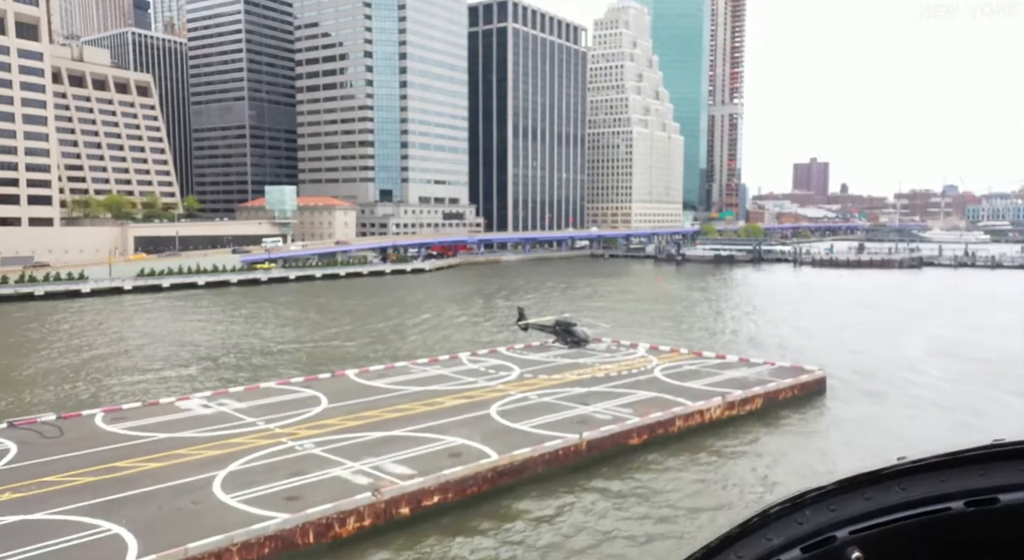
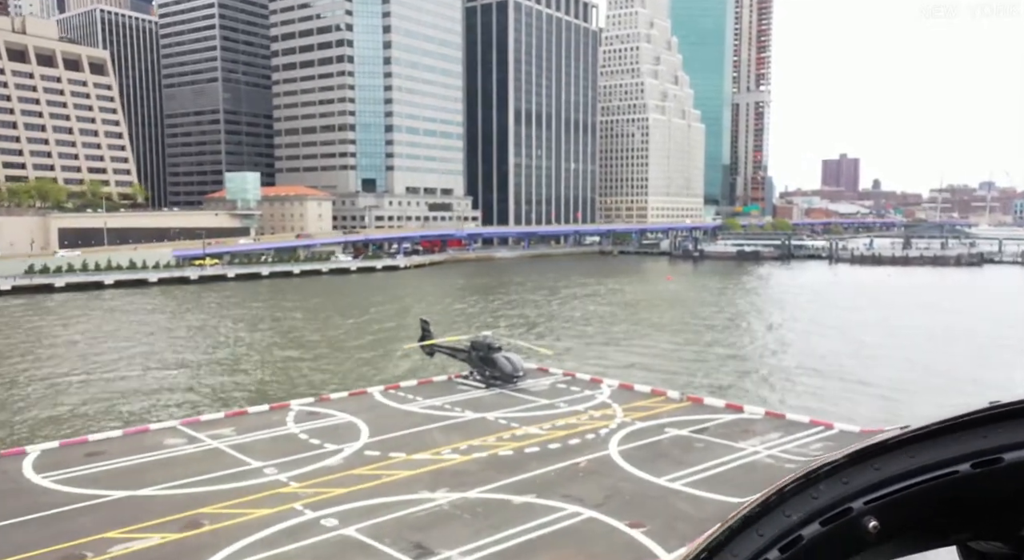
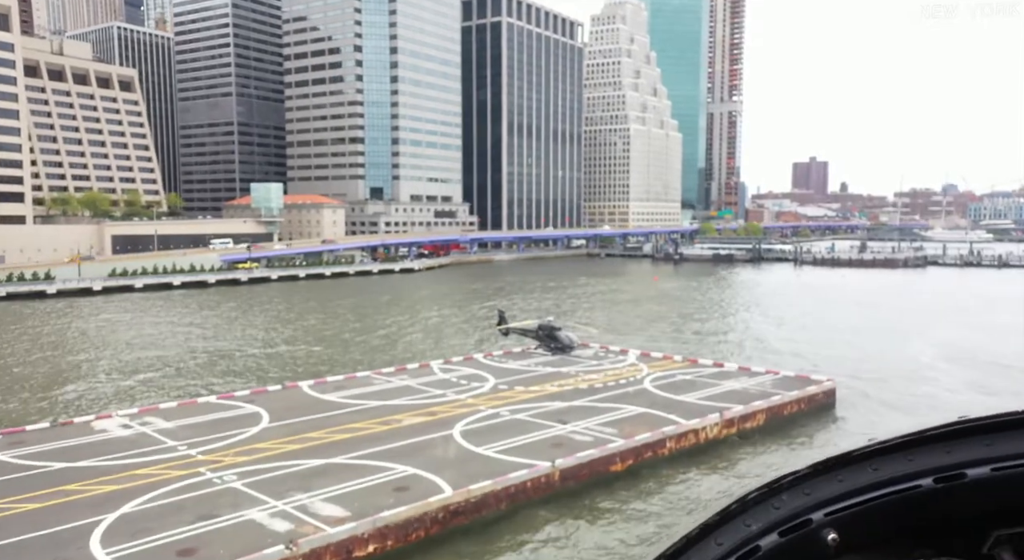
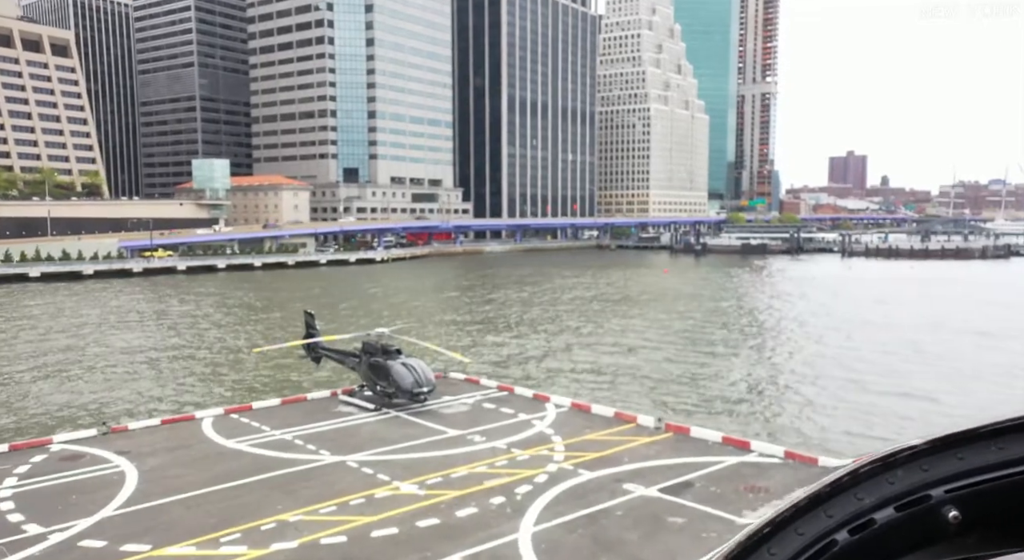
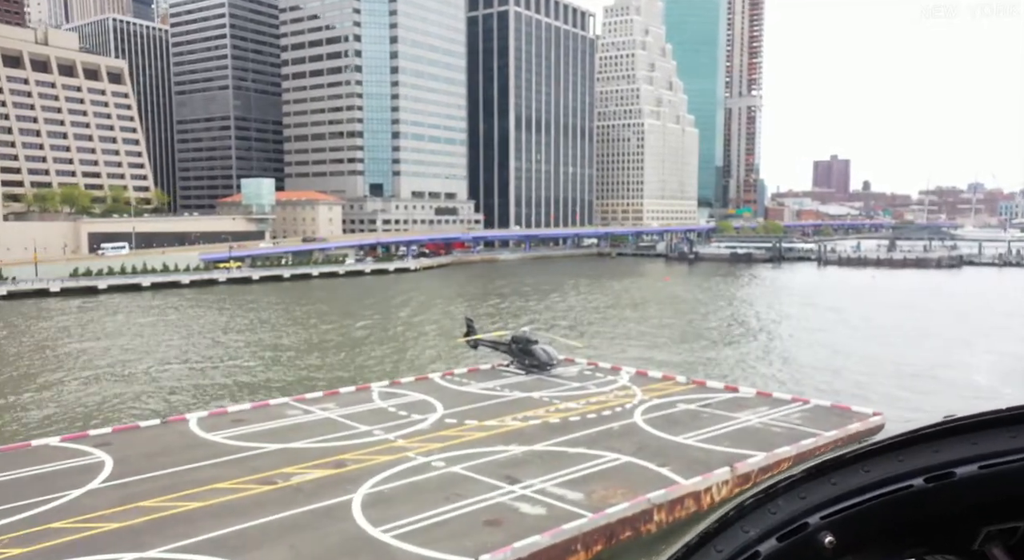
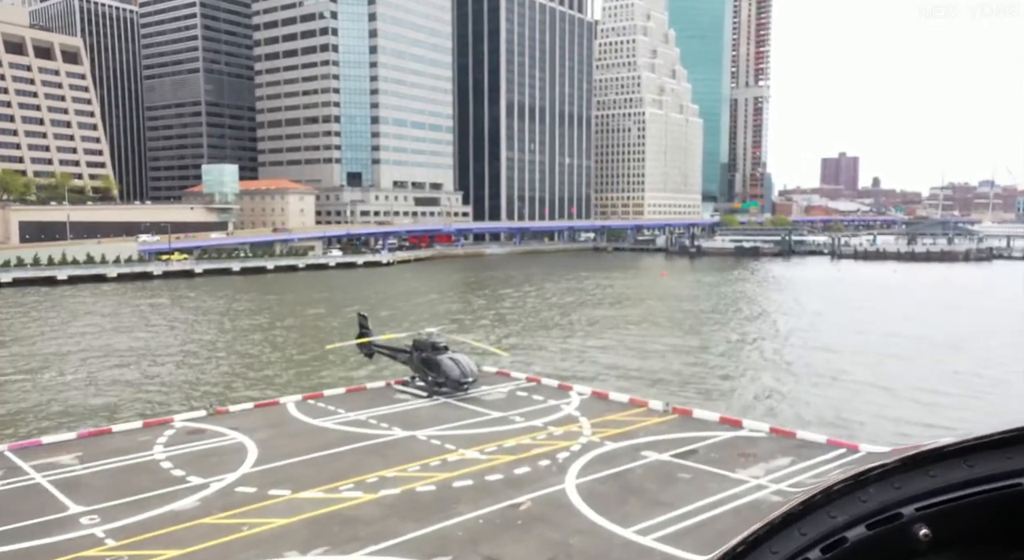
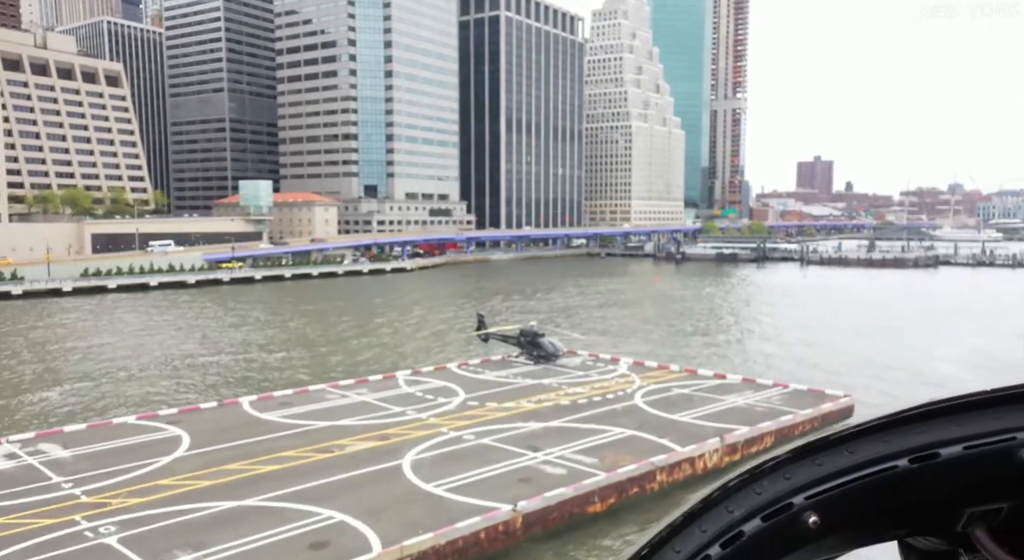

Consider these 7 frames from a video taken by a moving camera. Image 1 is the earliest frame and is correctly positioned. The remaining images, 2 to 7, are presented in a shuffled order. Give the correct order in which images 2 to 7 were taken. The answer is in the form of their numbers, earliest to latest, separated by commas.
3, 7, 5, 2, 6, 4
